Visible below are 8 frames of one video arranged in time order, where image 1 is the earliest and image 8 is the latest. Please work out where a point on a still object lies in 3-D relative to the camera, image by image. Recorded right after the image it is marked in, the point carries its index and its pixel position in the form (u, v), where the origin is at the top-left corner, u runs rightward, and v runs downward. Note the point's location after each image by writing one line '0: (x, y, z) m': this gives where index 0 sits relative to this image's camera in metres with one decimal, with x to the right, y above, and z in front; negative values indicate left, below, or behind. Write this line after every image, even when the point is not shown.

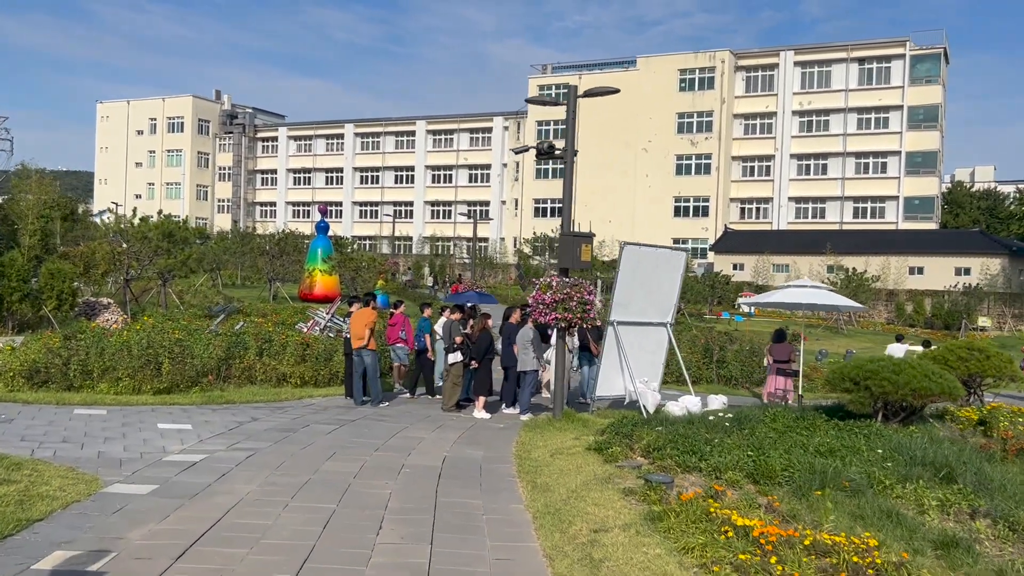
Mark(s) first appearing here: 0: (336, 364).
0: (-3.1, -1.4, +16.3) m
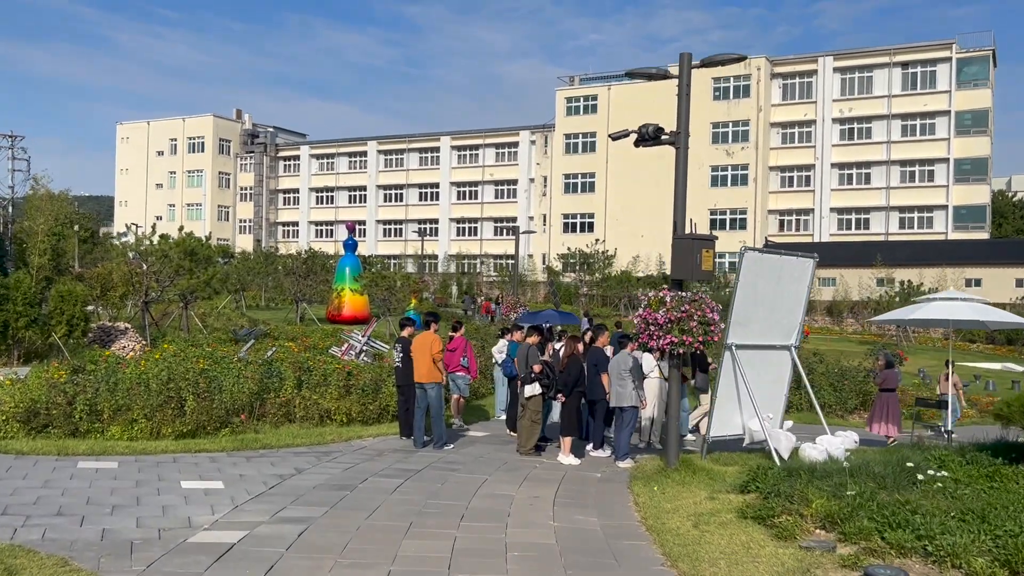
0: (-1.9, -1.7, +14.0) m
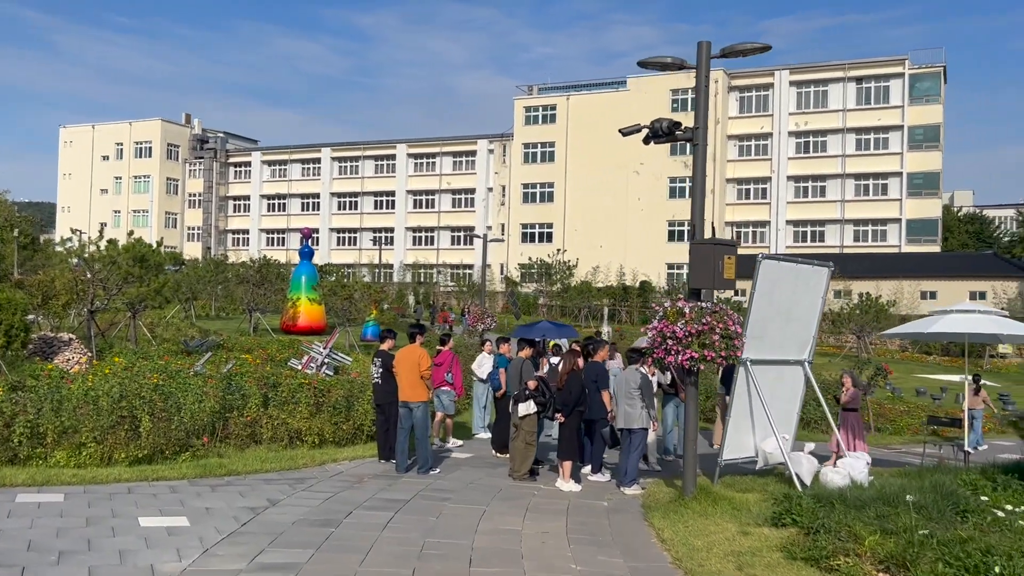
0: (-2.1, -1.8, +12.9) m
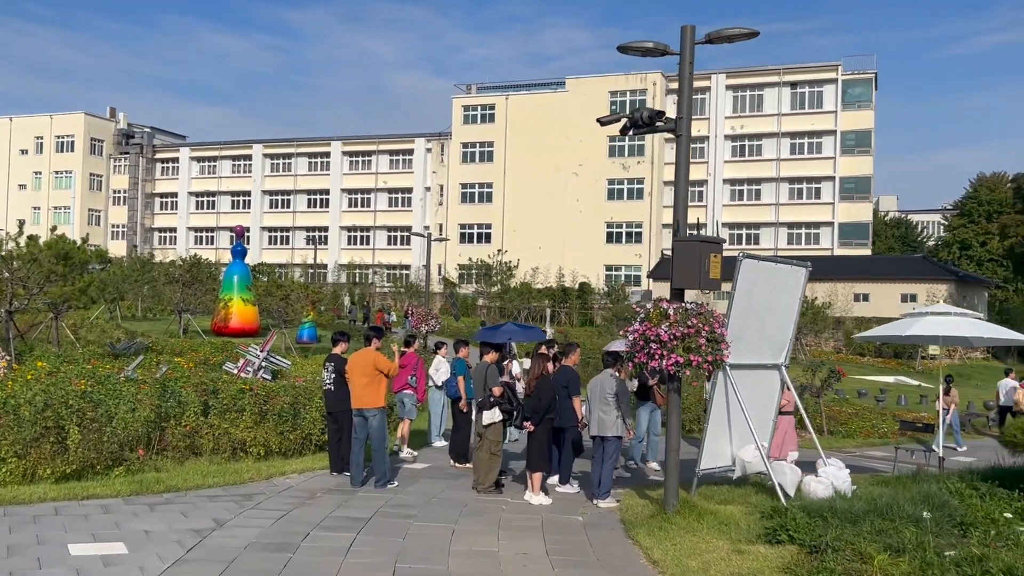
0: (-2.6, -1.8, +12.0) m
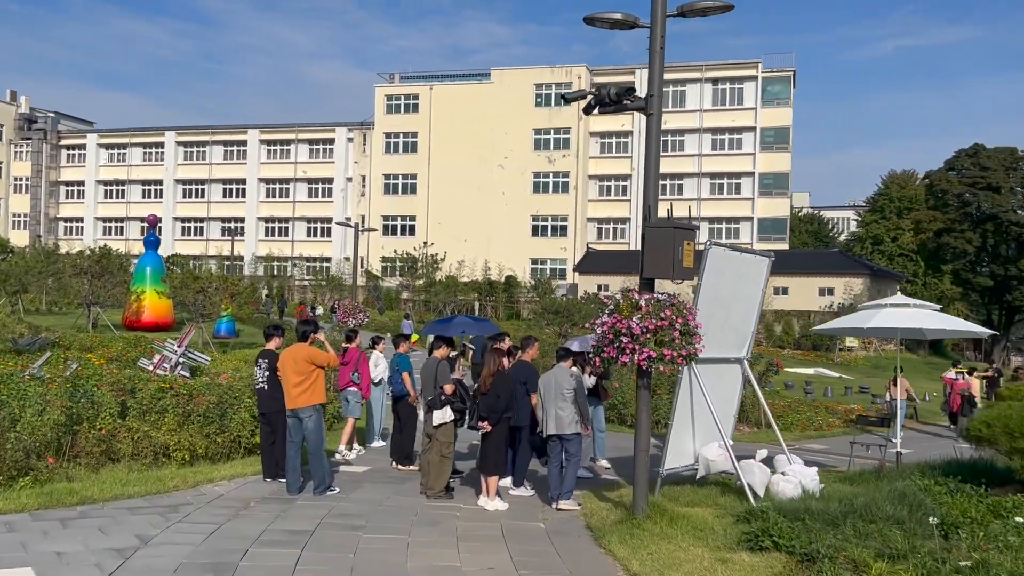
0: (-3.3, -1.7, +11.1) m
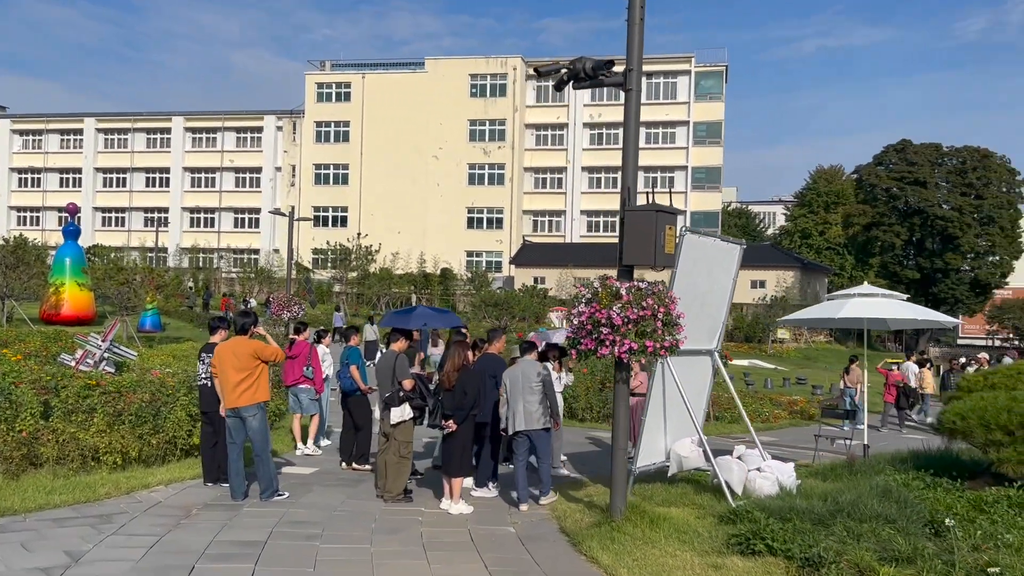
0: (-3.7, -1.5, +10.3) m
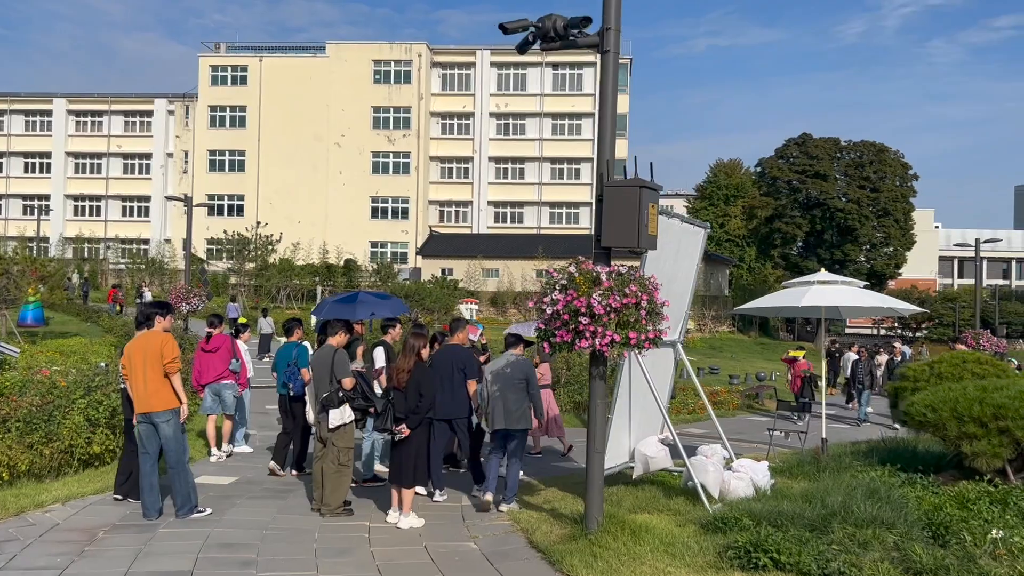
0: (-4.3, -1.4, +9.0) m
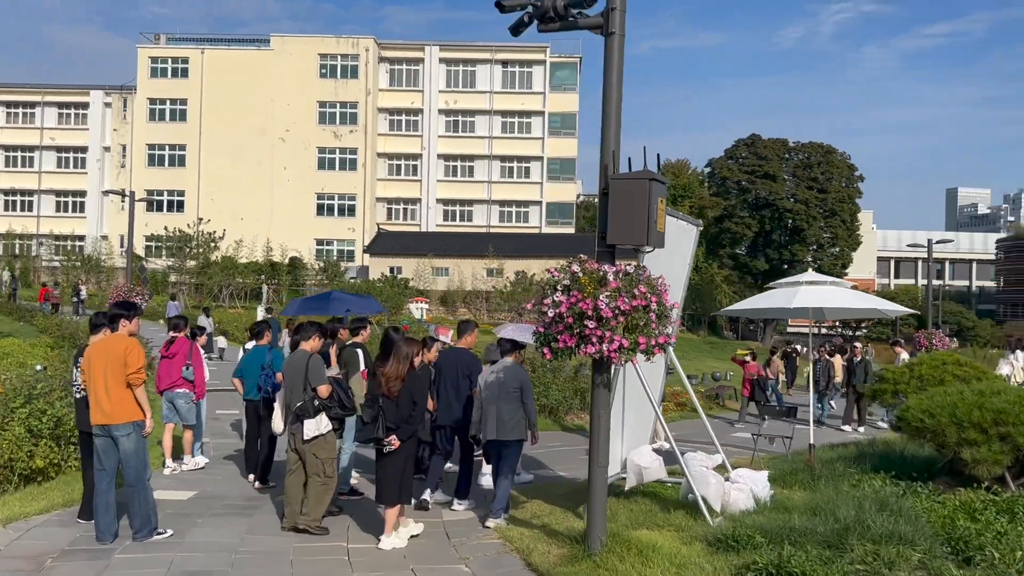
0: (-4.4, -1.4, +8.2) m
